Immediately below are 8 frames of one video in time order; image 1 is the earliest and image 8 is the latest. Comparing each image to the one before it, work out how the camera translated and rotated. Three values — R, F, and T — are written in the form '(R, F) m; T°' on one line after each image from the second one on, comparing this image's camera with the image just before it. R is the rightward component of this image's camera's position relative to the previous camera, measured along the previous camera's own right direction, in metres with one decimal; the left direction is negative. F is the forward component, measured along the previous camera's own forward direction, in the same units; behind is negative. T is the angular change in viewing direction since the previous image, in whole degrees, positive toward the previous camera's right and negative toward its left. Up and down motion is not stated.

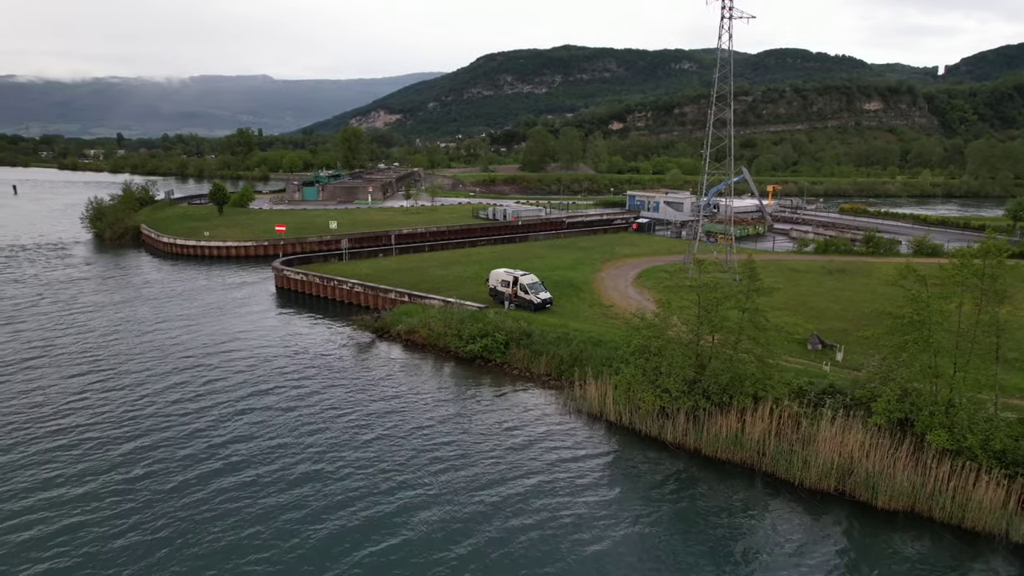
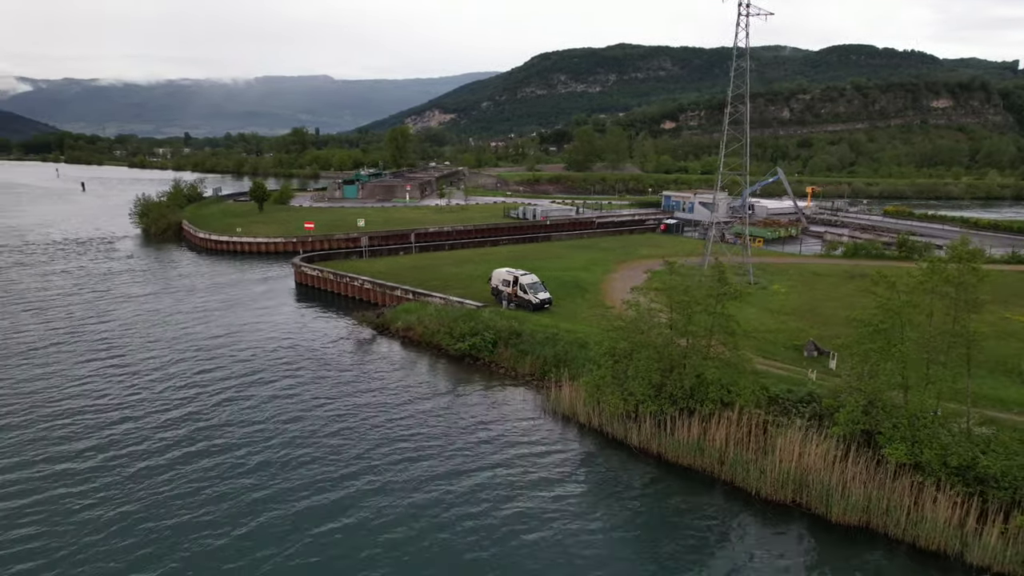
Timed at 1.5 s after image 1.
(+2.9, 0.0) m; -4°
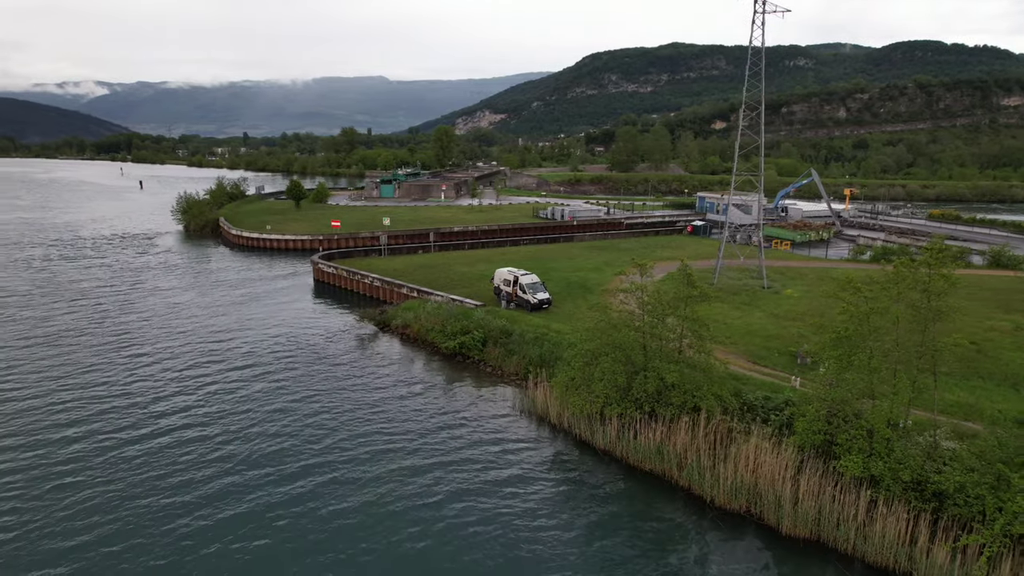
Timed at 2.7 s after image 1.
(+2.8, 0.0) m; -4°
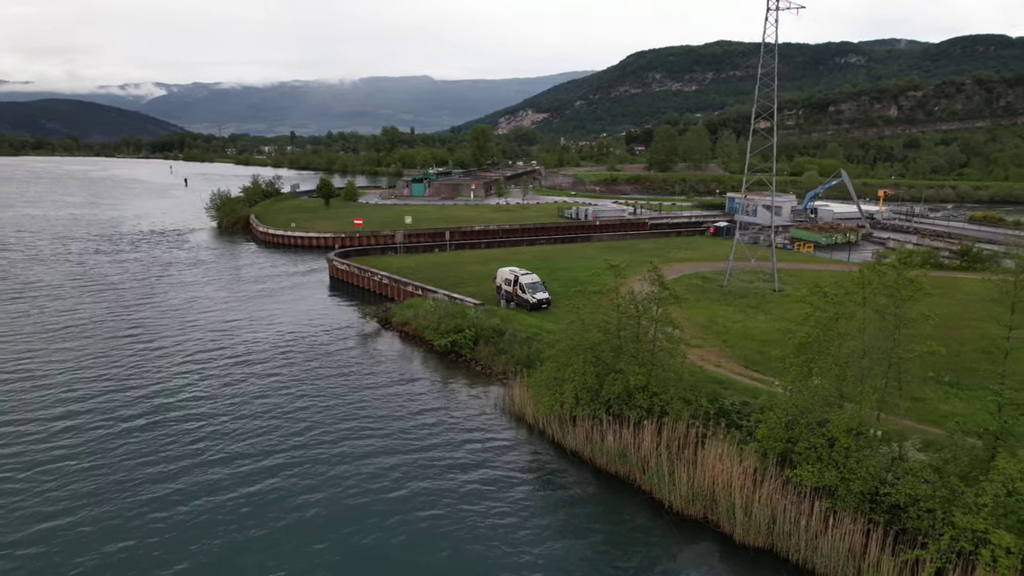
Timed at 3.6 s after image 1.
(+2.4, 0.0) m; -4°
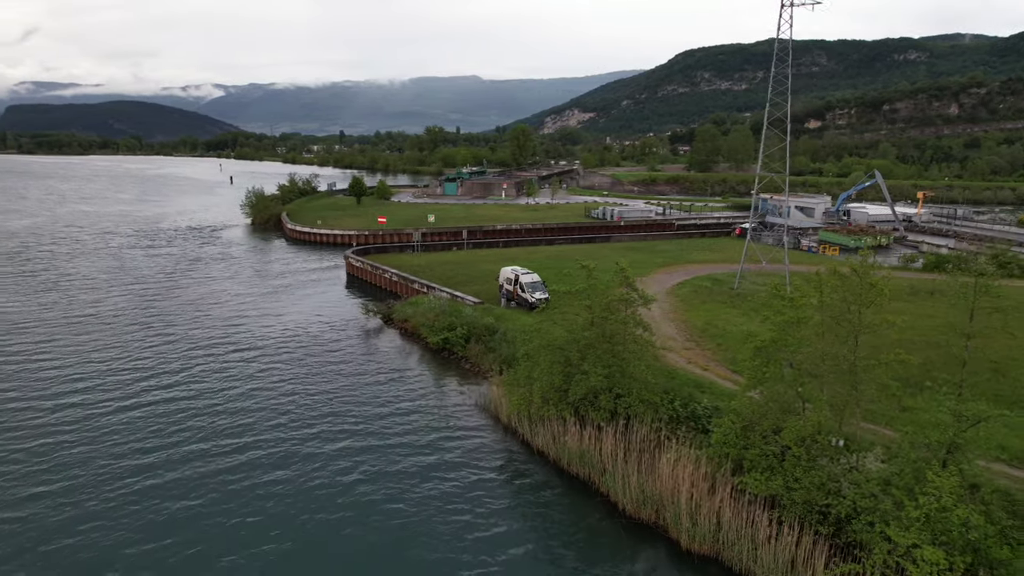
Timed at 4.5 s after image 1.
(+2.5, 0.0) m; -4°
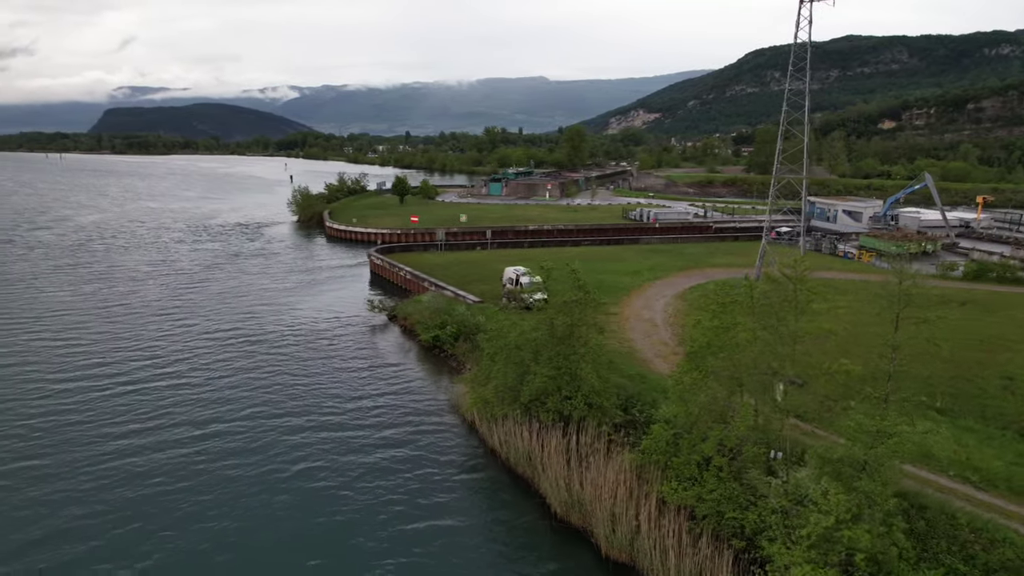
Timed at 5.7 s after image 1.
(+3.5, +0.1) m; -5°
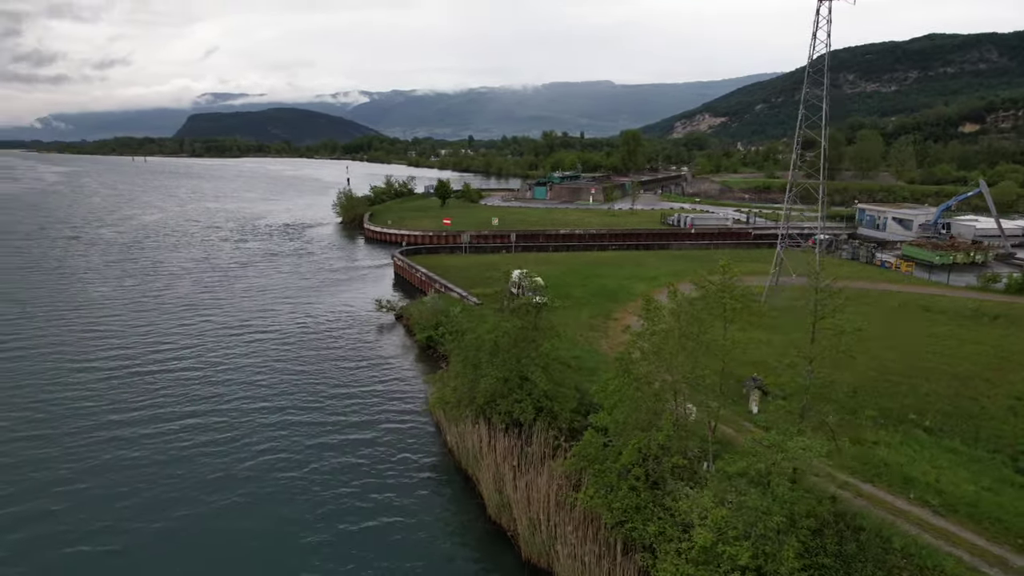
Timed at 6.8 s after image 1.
(+3.4, +0.1) m; -5°
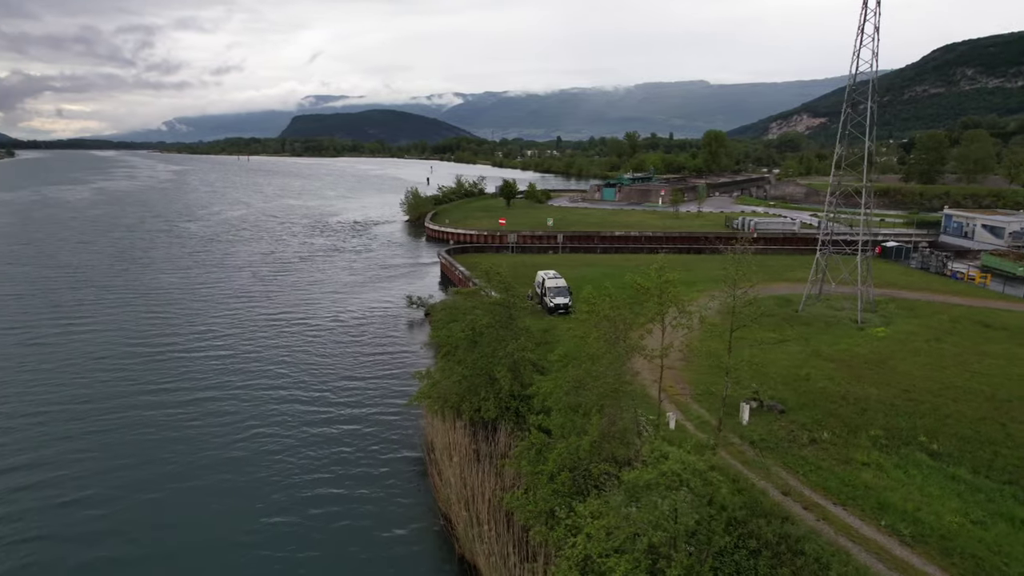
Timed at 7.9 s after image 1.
(+3.6, +0.2) m; -7°
